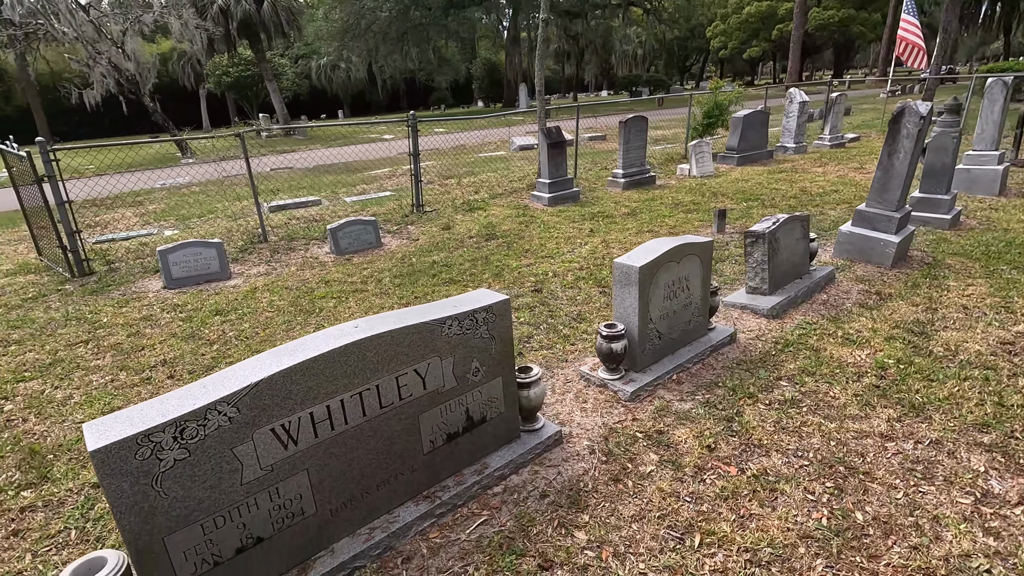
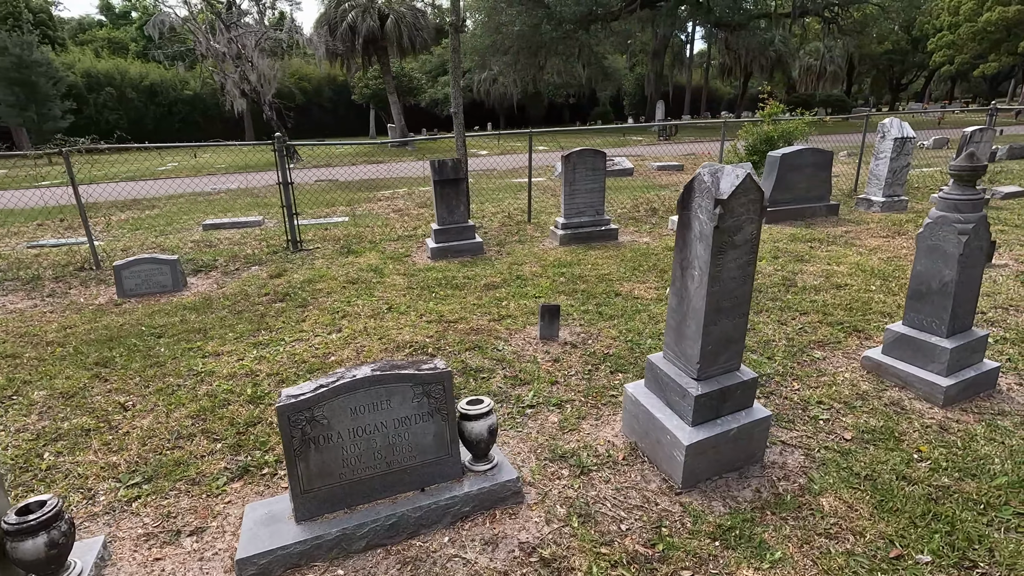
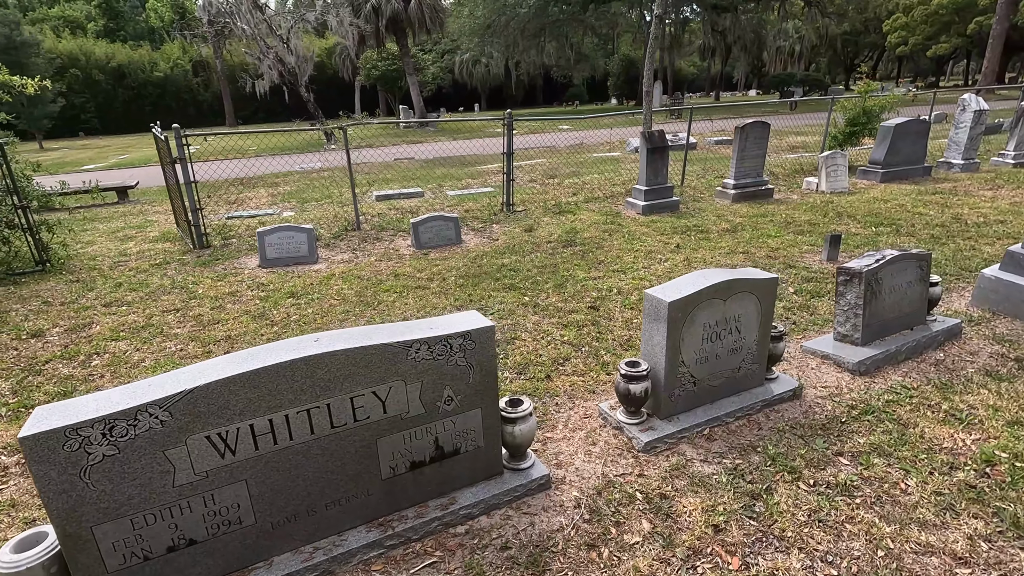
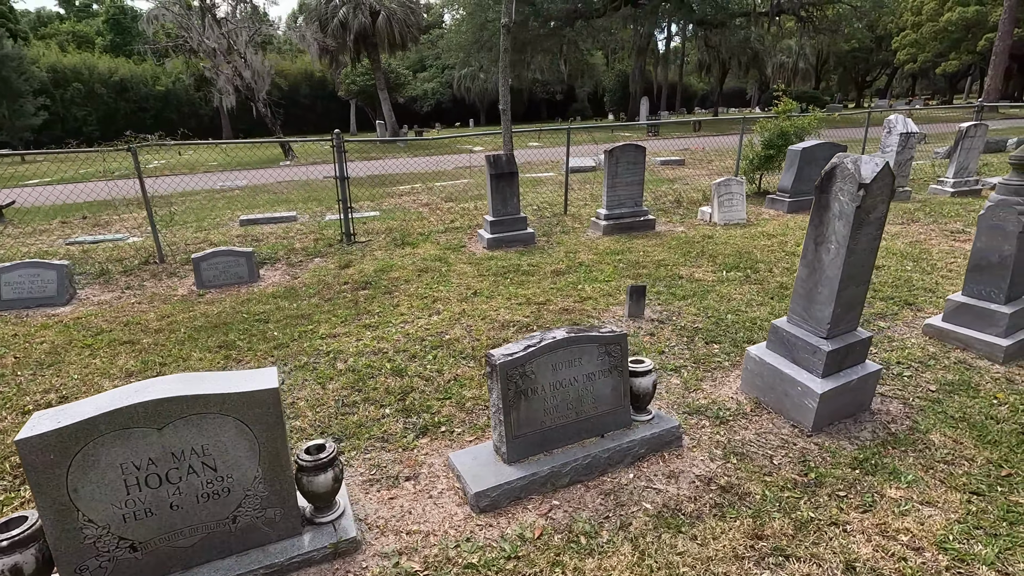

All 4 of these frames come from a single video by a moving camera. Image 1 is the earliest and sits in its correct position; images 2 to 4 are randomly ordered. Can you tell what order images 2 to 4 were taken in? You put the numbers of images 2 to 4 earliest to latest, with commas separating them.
3, 4, 2
